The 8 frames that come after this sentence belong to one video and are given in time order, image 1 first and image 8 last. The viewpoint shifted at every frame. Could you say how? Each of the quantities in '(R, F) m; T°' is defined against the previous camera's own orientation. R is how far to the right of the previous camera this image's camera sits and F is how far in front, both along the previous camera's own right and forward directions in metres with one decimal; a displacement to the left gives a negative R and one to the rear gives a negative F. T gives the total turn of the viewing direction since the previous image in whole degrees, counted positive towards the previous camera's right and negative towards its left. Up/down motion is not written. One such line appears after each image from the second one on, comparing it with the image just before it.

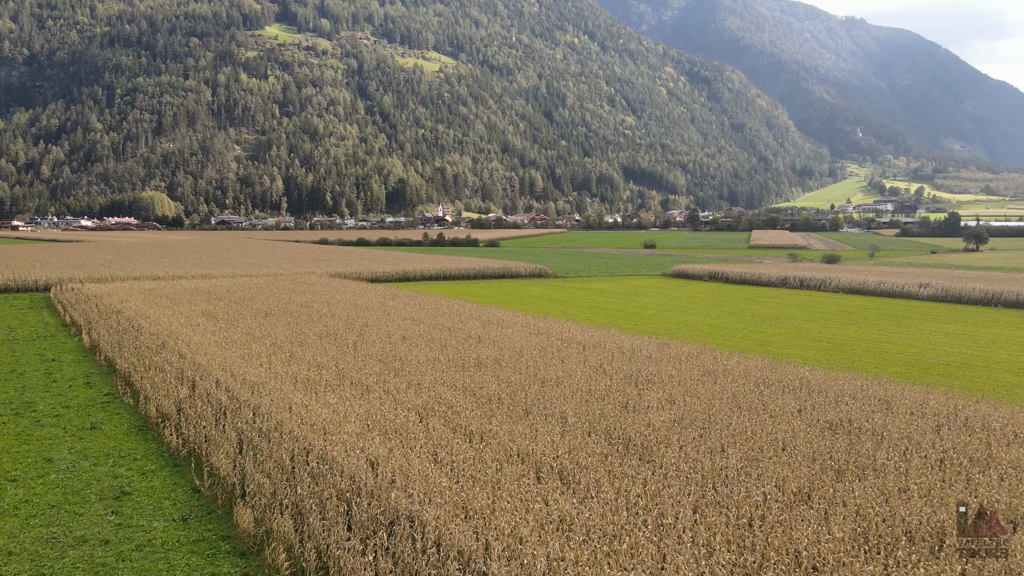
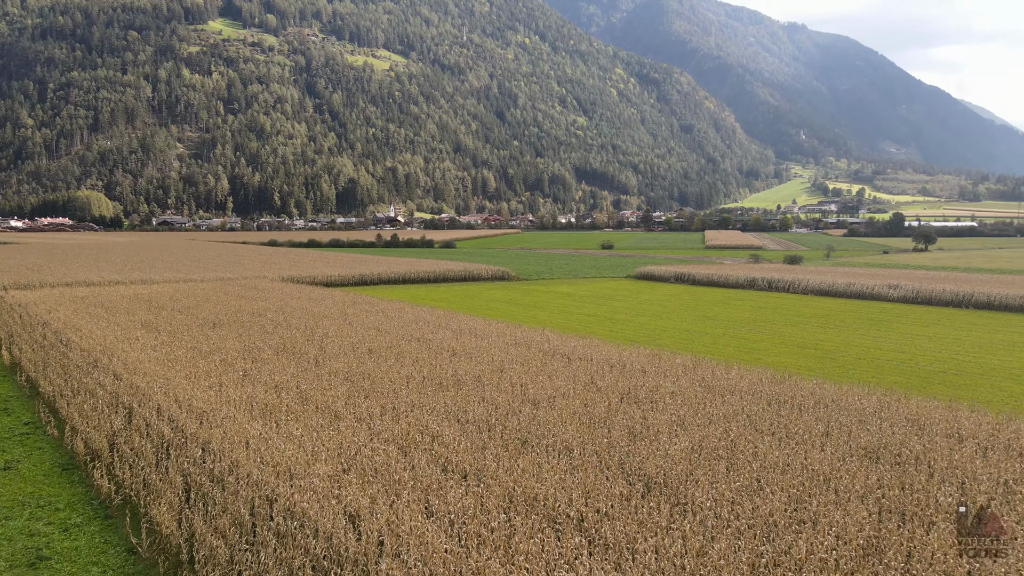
(-0.6, +1.6) m; +4°
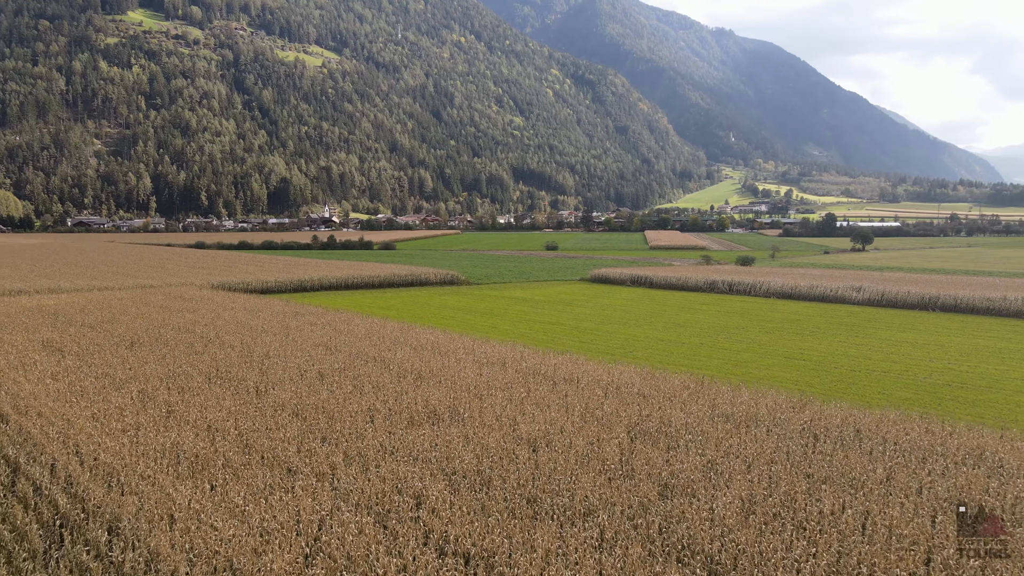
(-0.8, +2.2) m; +5°
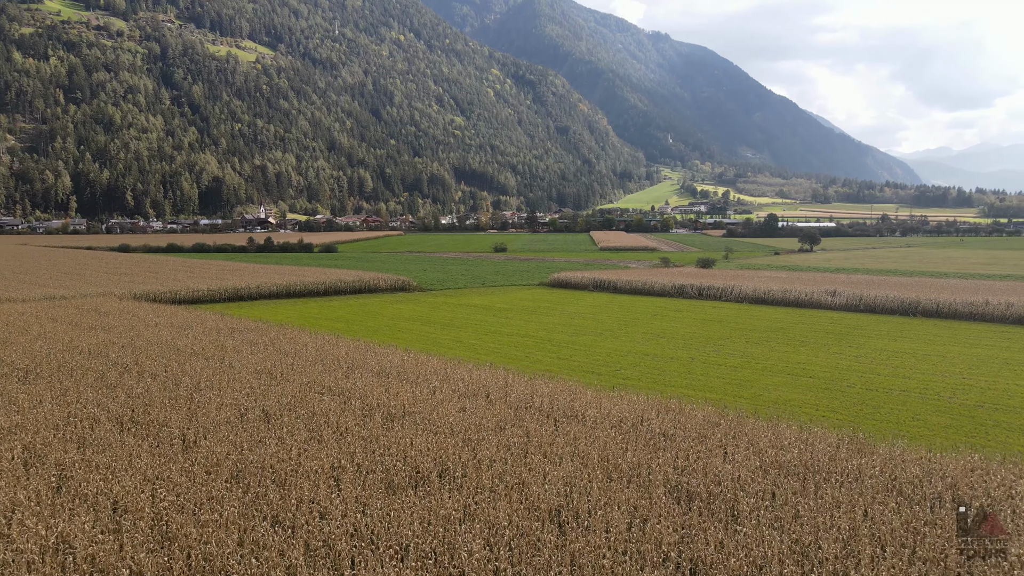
(-0.8, +2.6) m; +5°
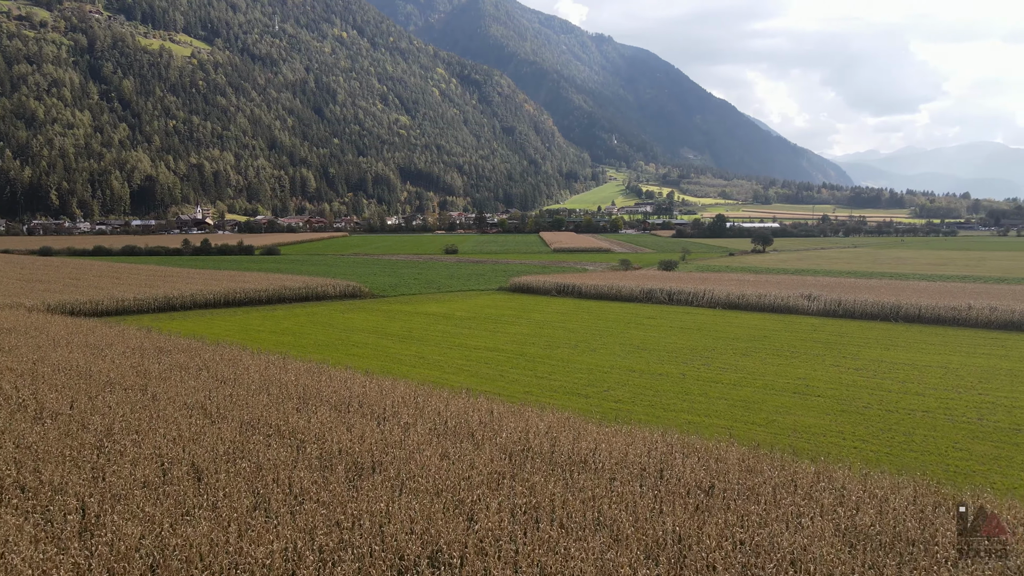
(-0.6, +2.3) m; +4°
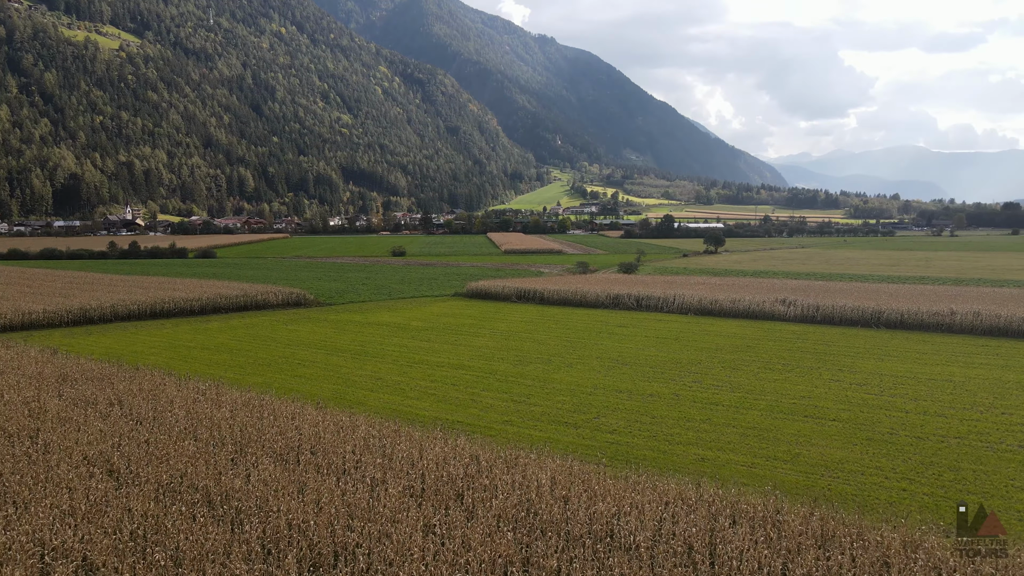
(-0.6, +2.3) m; +4°
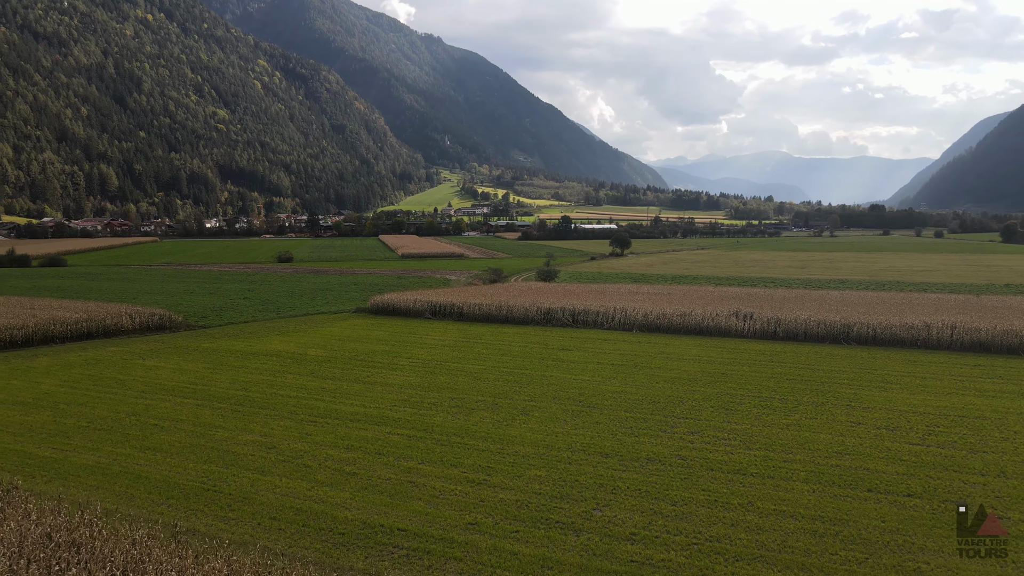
(-1.0, +4.7) m; +9°
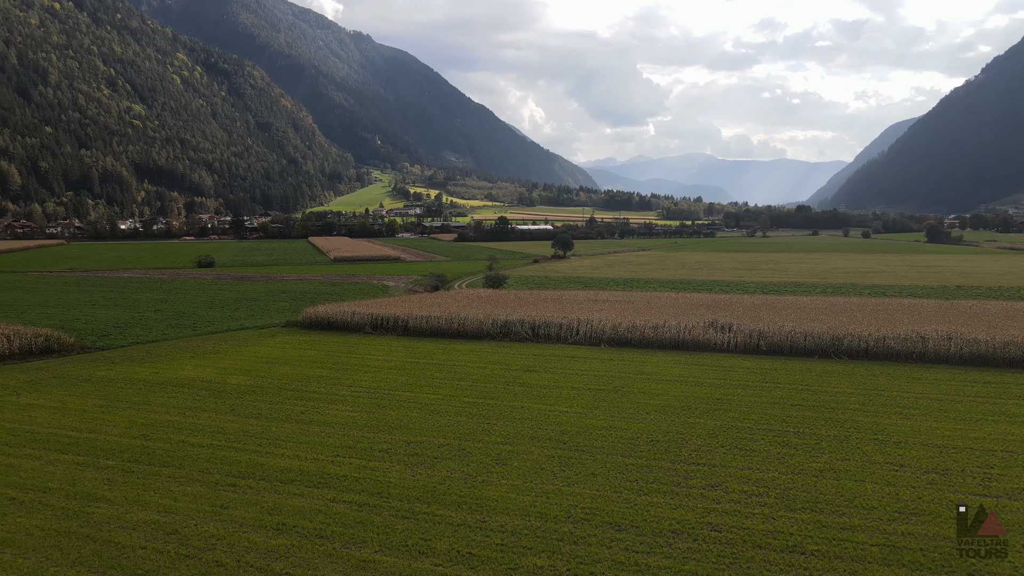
(-0.7, +3.0) m; +5°
